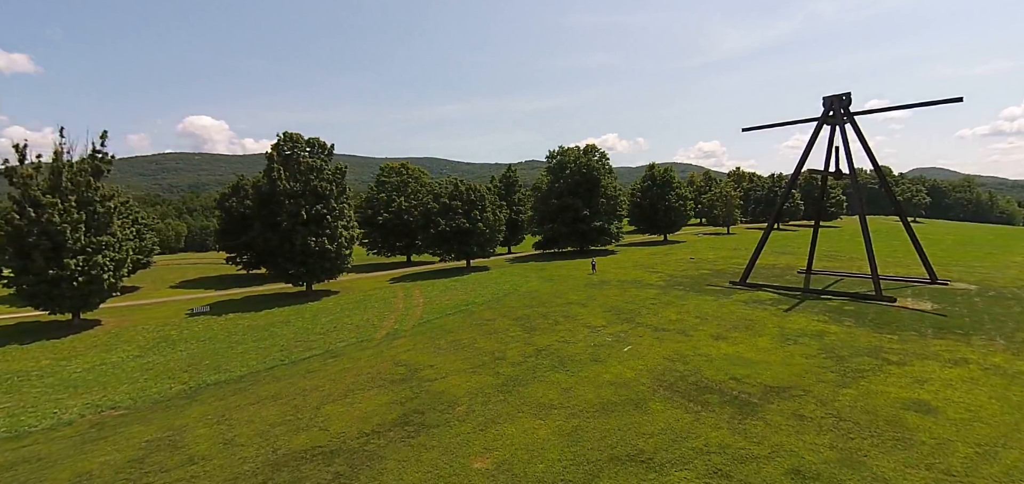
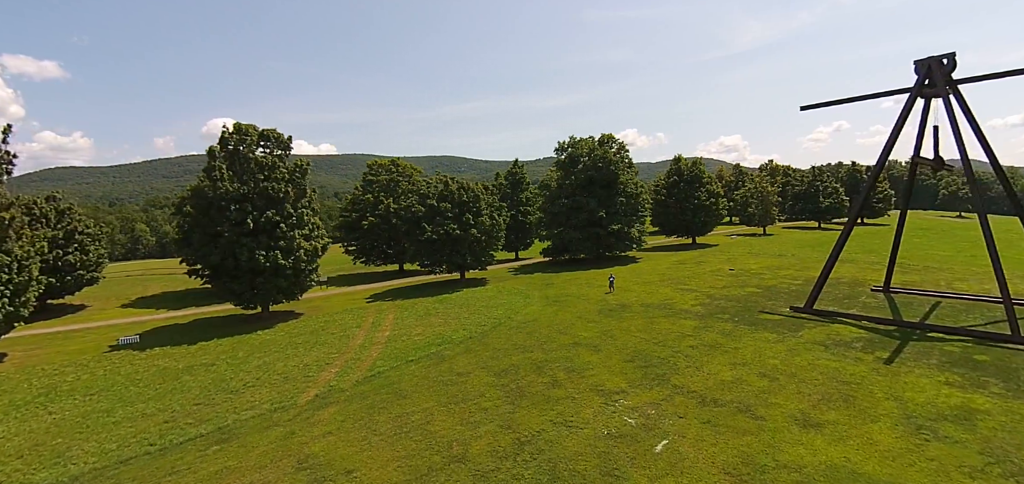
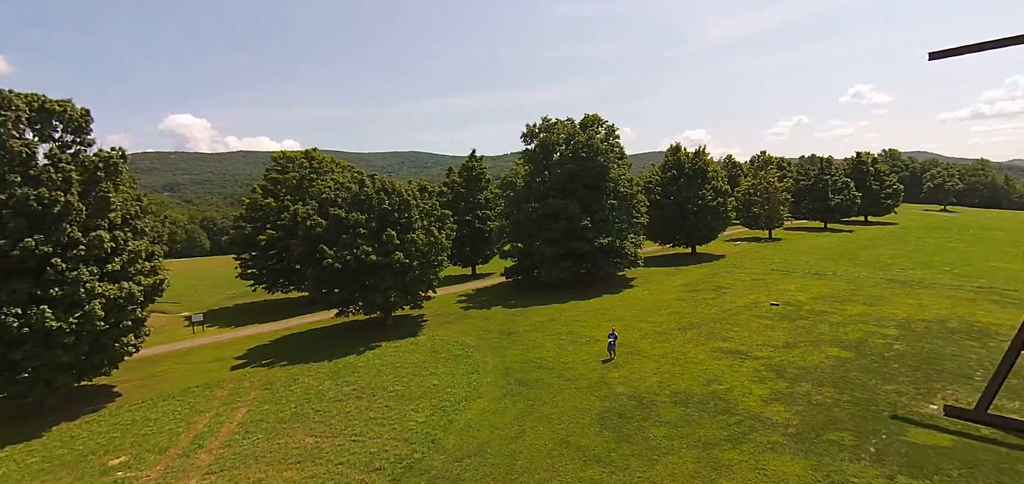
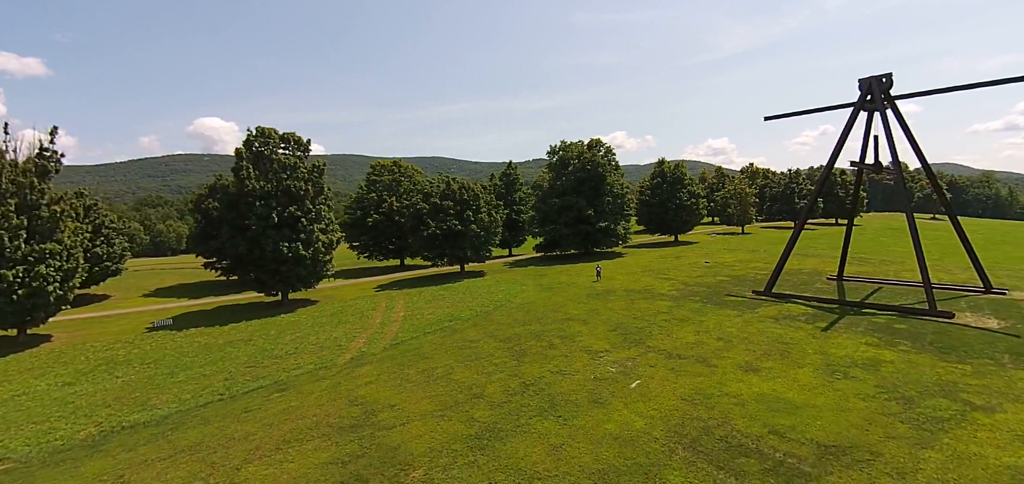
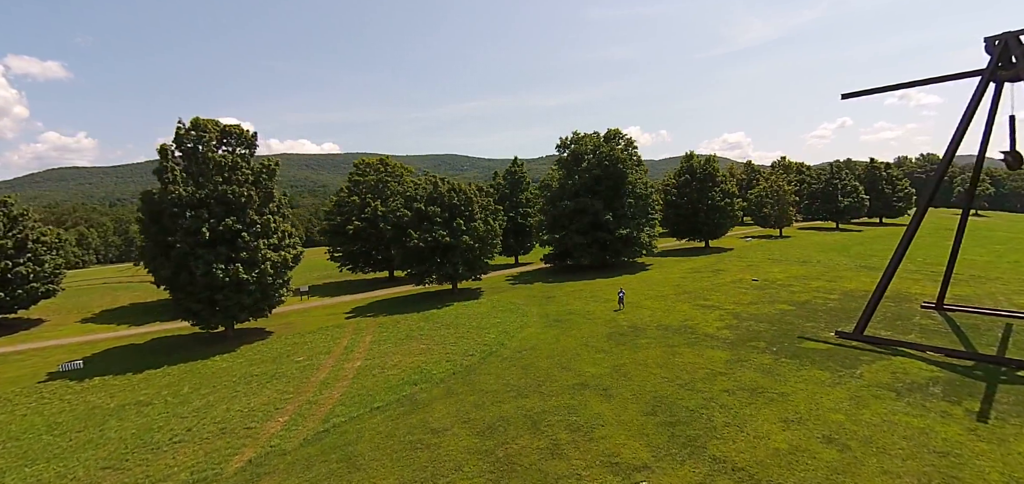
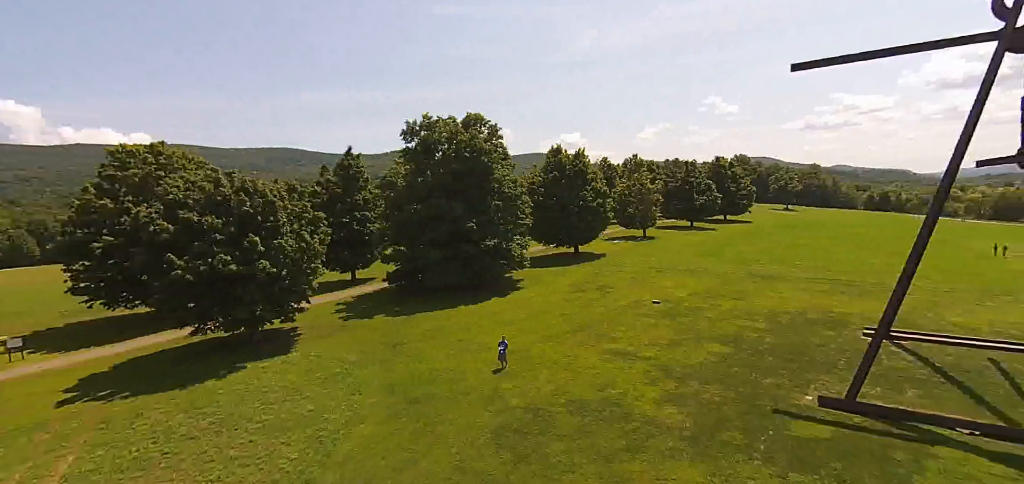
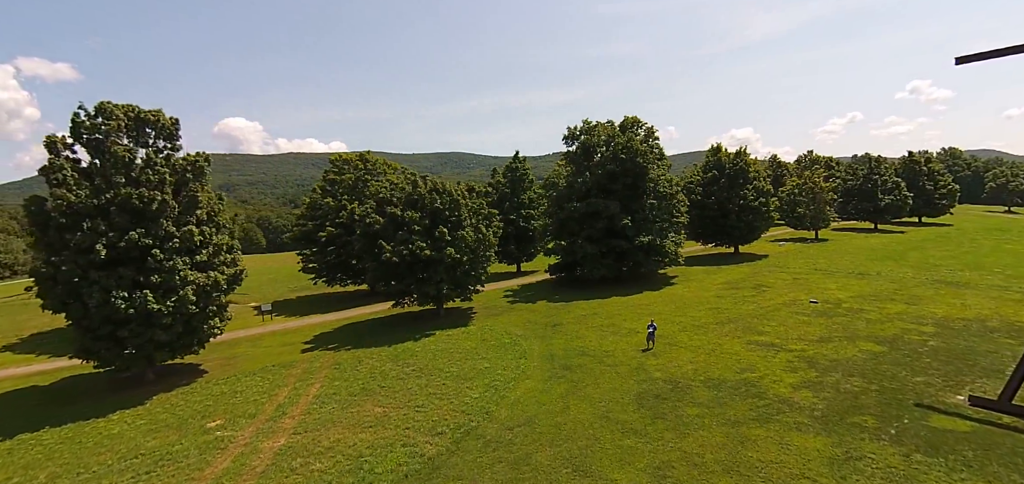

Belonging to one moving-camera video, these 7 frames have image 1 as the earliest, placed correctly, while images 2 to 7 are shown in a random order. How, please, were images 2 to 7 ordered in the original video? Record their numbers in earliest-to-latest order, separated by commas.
4, 2, 5, 7, 3, 6
